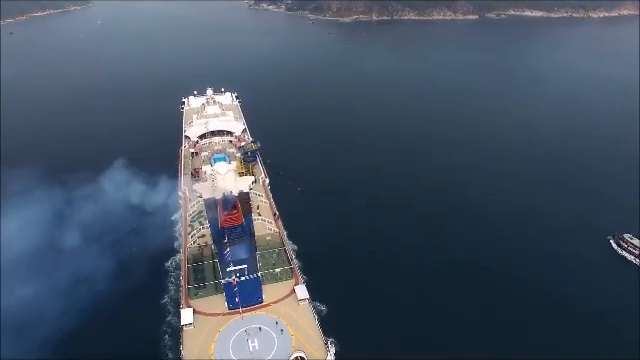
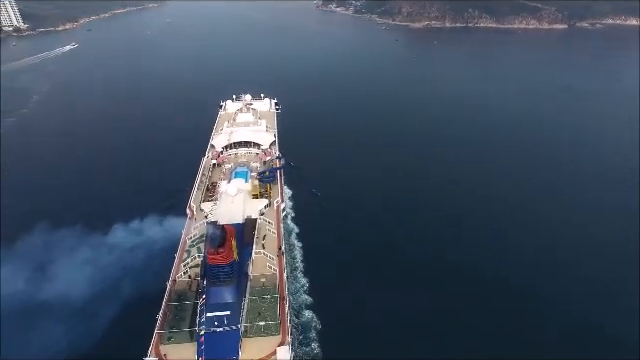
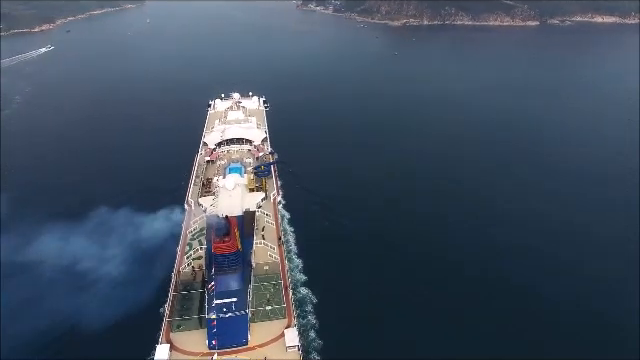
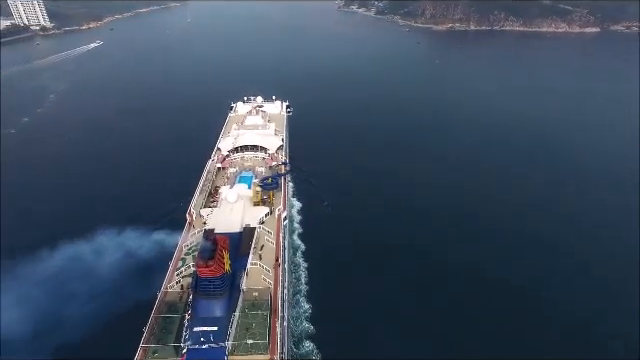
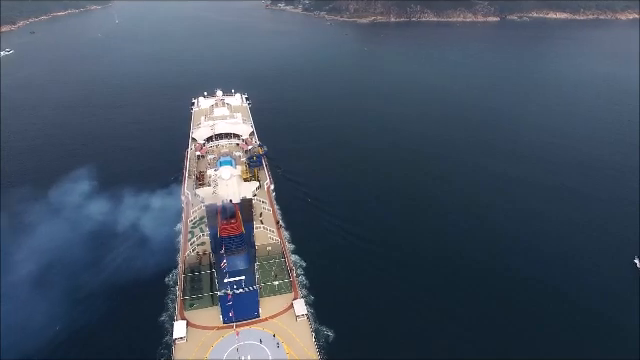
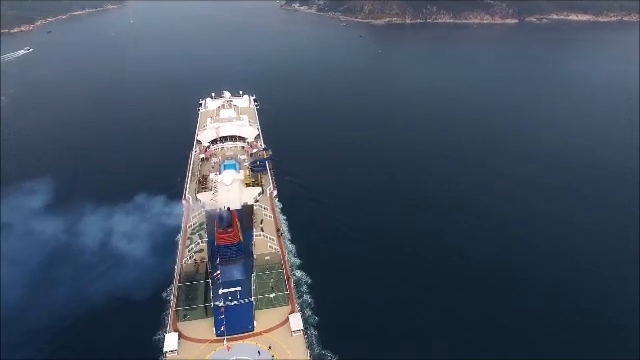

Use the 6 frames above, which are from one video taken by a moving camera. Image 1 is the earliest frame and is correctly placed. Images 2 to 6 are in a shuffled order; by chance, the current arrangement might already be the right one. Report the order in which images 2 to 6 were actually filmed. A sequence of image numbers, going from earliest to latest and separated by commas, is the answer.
5, 6, 3, 2, 4
